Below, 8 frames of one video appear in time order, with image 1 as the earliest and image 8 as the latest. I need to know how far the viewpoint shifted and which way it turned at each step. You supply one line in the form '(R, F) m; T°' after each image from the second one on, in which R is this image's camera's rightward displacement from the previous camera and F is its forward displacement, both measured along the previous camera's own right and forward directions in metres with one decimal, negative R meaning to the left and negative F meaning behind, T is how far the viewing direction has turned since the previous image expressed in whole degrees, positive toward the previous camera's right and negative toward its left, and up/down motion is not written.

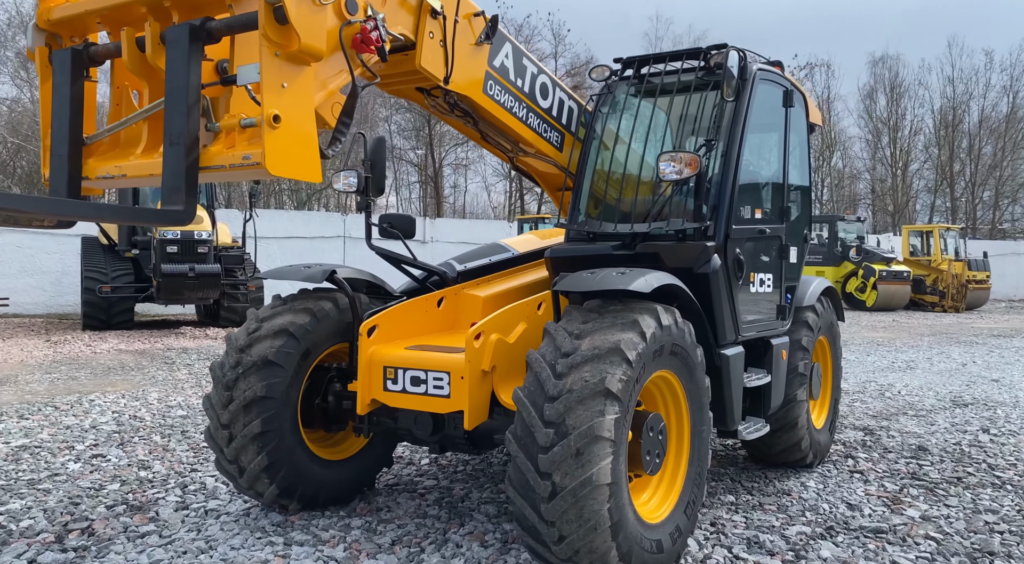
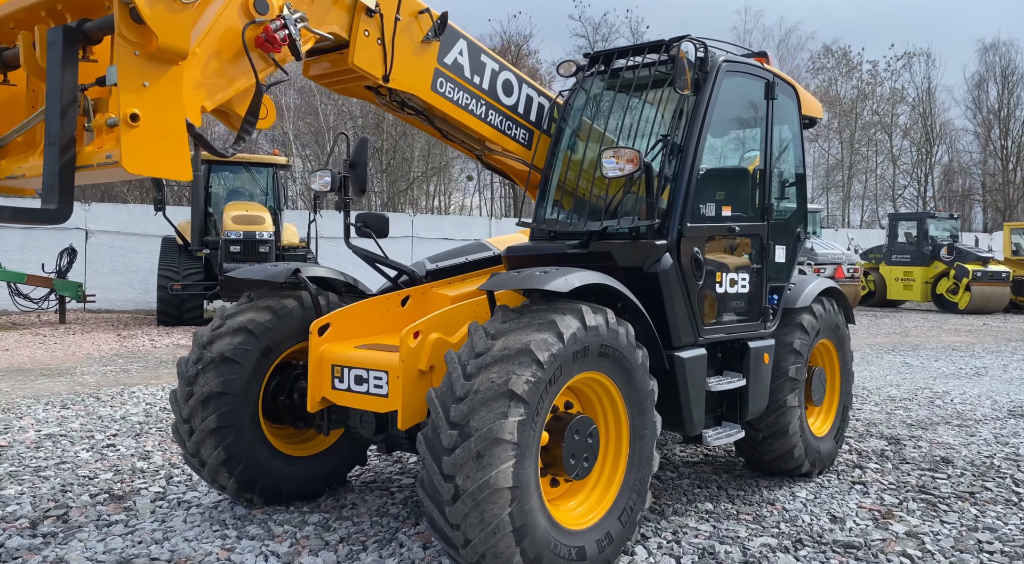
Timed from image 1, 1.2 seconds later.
(+0.6, +0.1) m; -6°
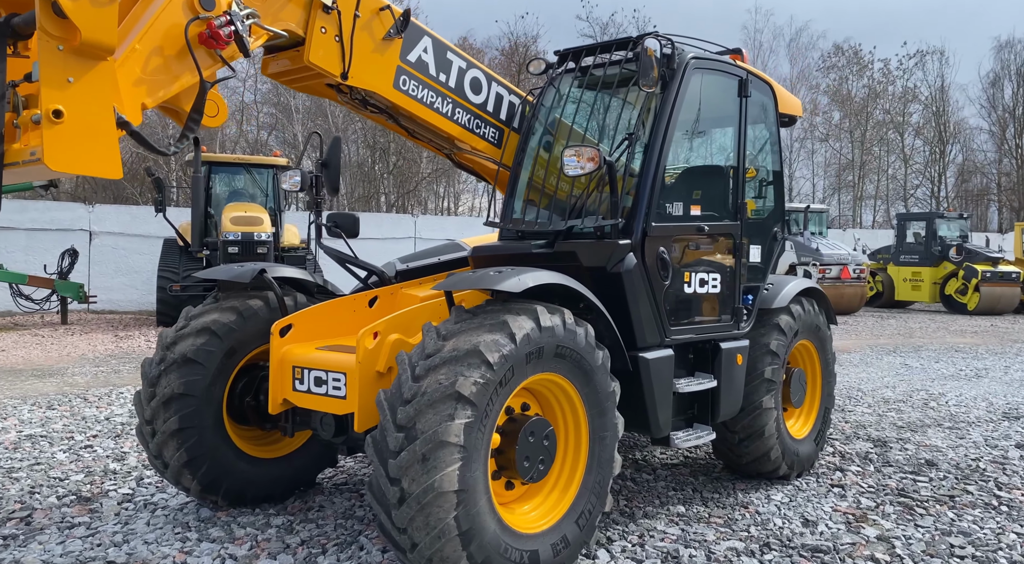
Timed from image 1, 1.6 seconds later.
(+0.2, 0.0) m; -1°
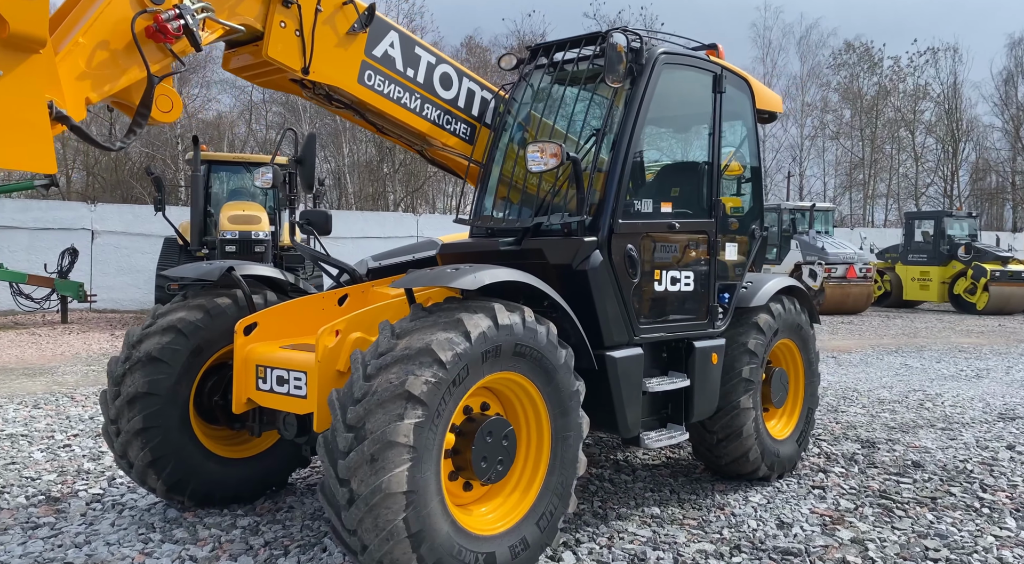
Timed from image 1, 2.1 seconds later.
(+0.2, +0.1) m; -1°
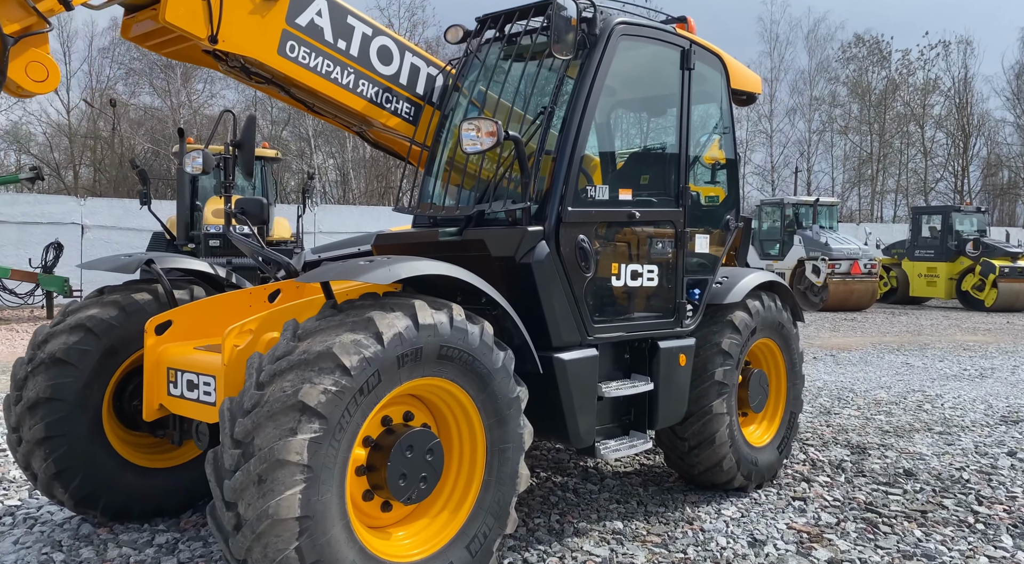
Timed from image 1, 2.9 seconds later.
(+0.3, +0.3) m; -1°
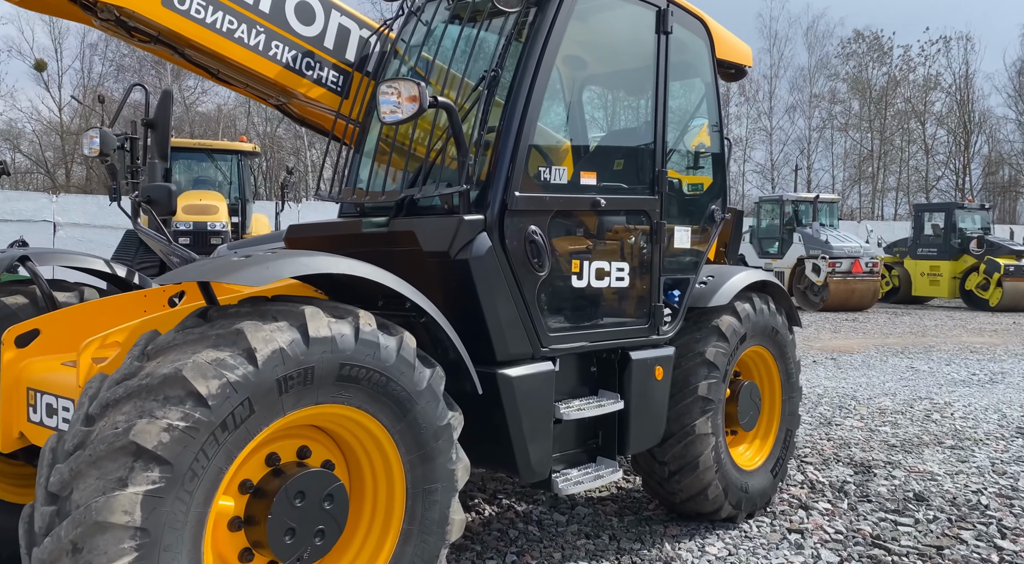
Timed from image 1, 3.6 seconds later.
(+0.2, +0.5) m; 0°
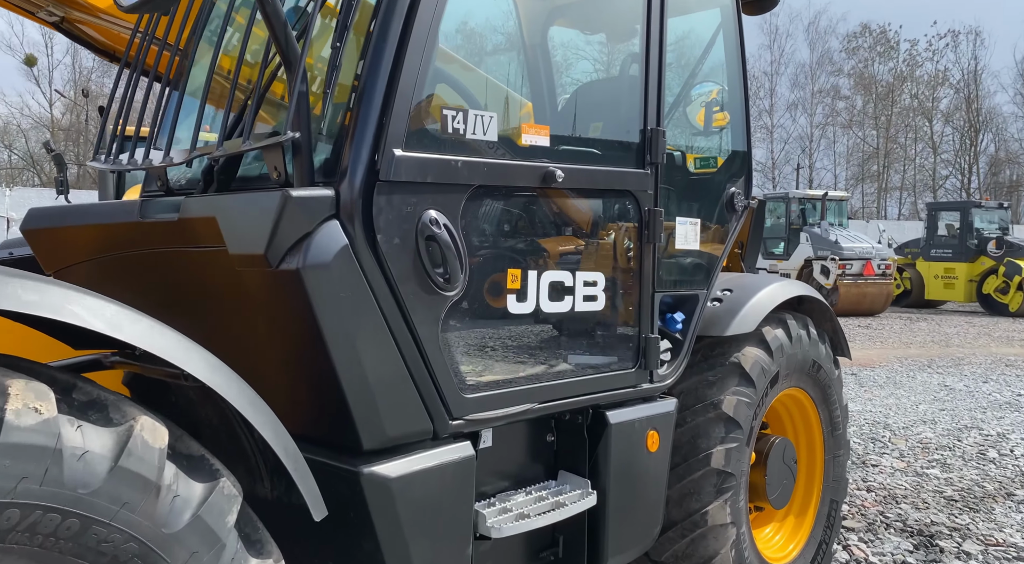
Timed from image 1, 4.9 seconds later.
(+0.2, +1.1) m; 0°
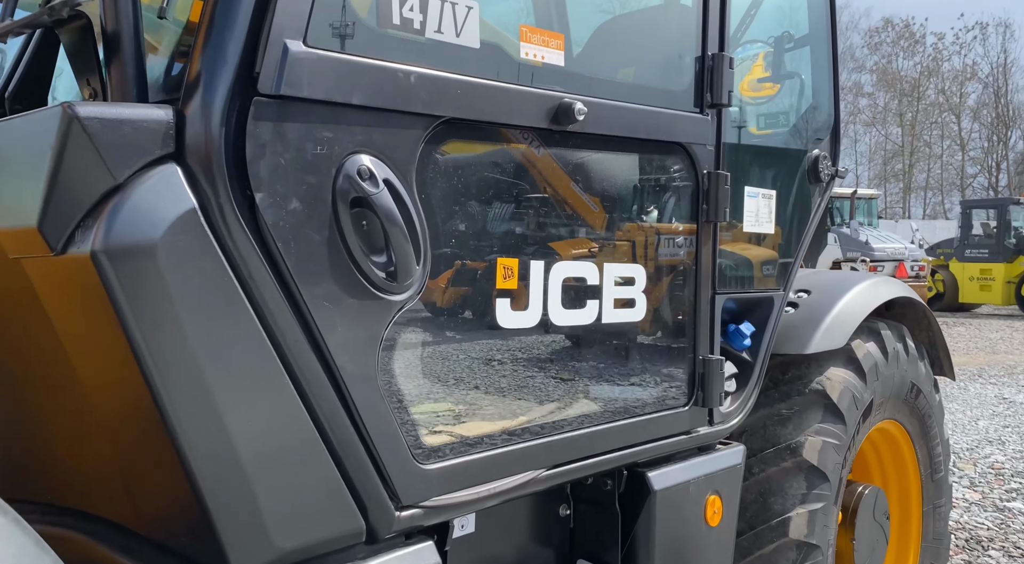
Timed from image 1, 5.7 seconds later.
(0.0, +0.6) m; -1°
